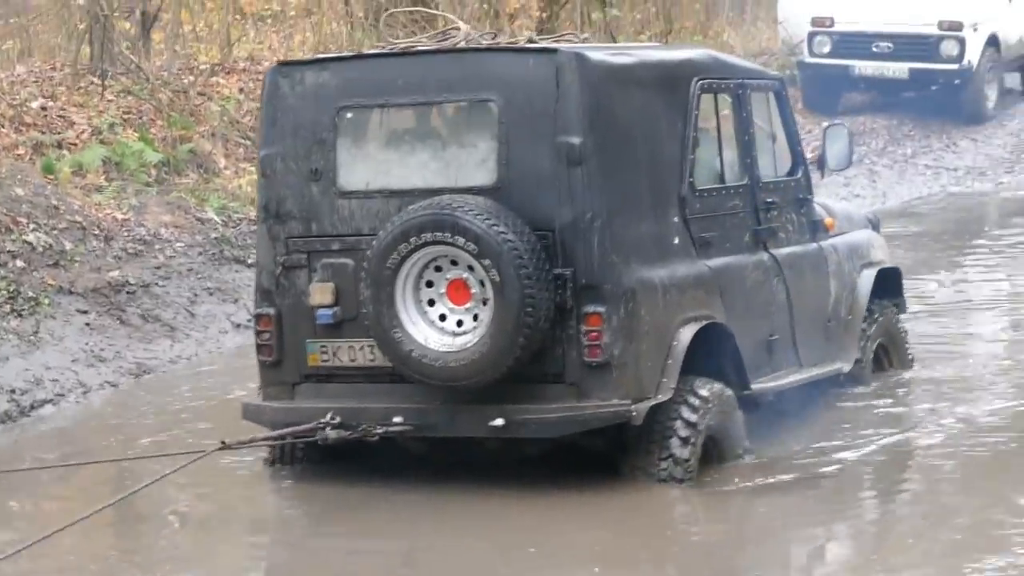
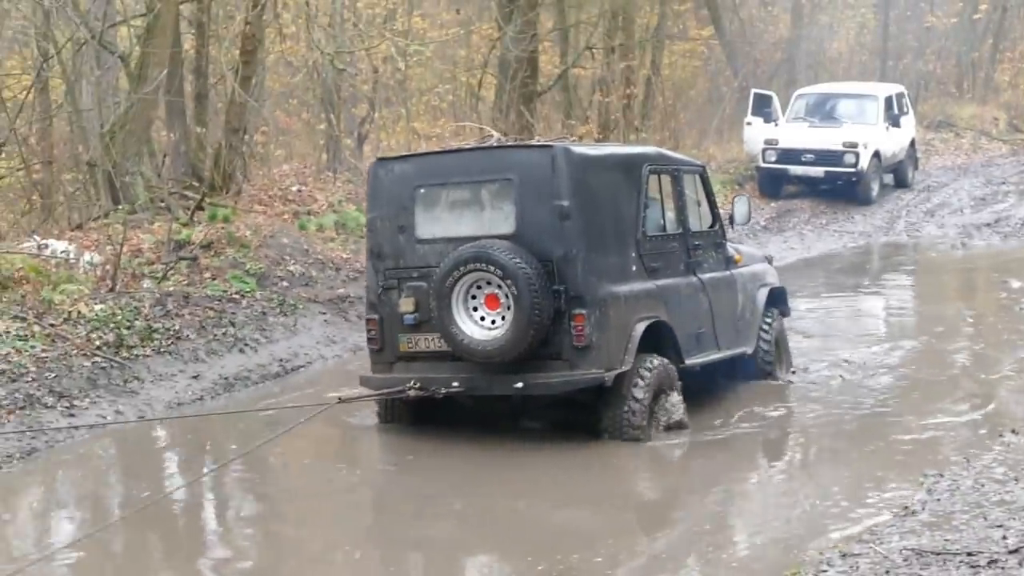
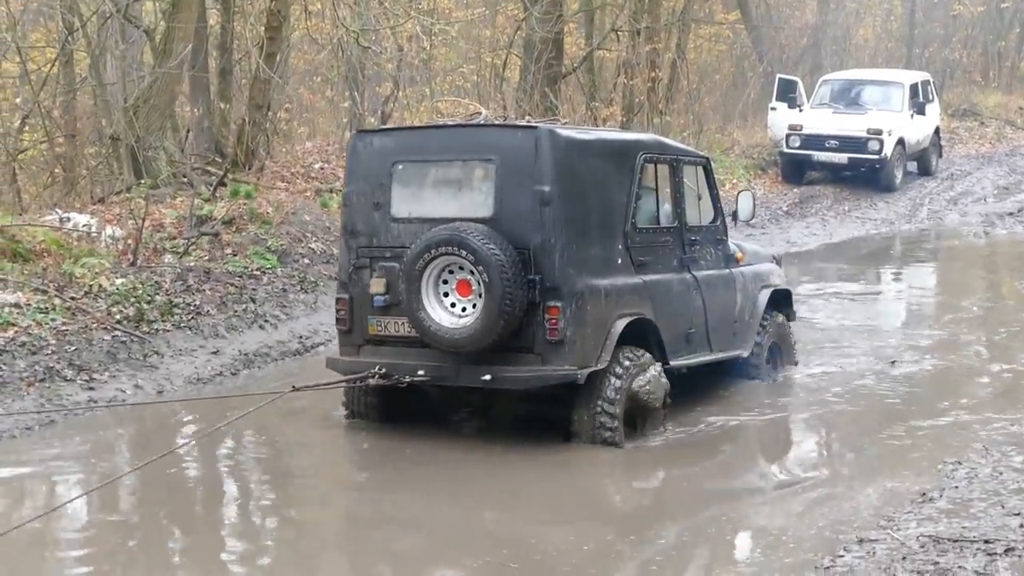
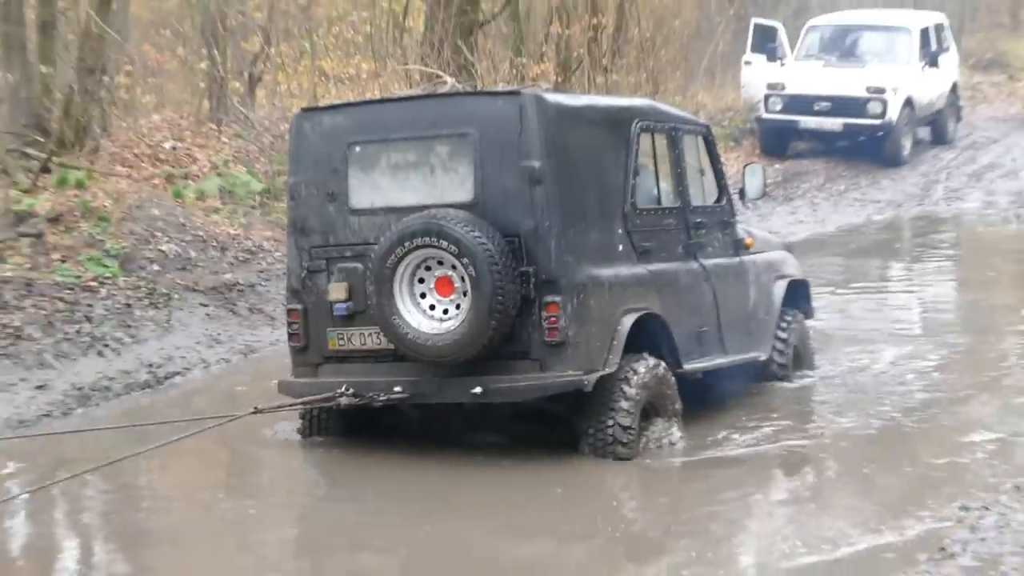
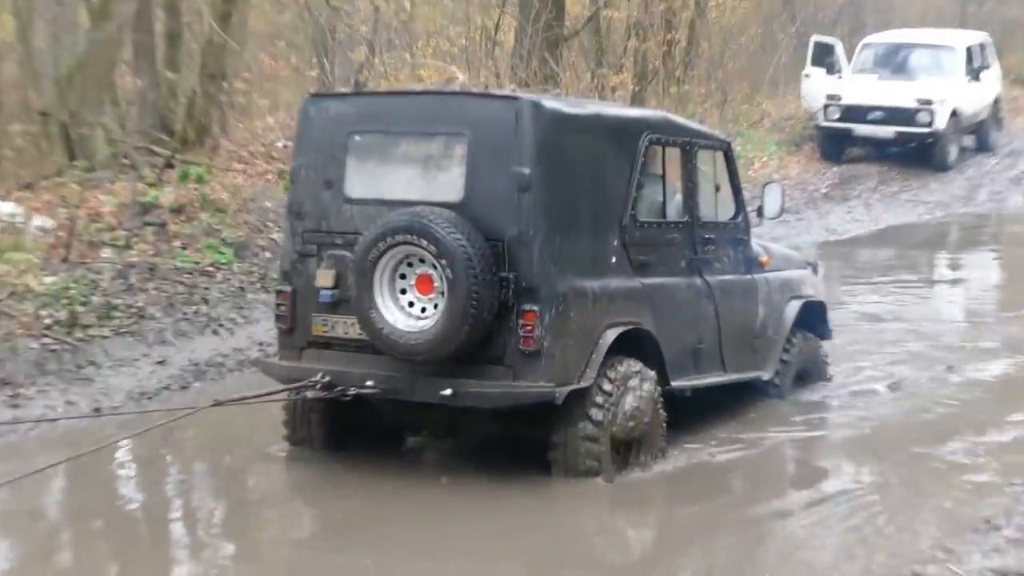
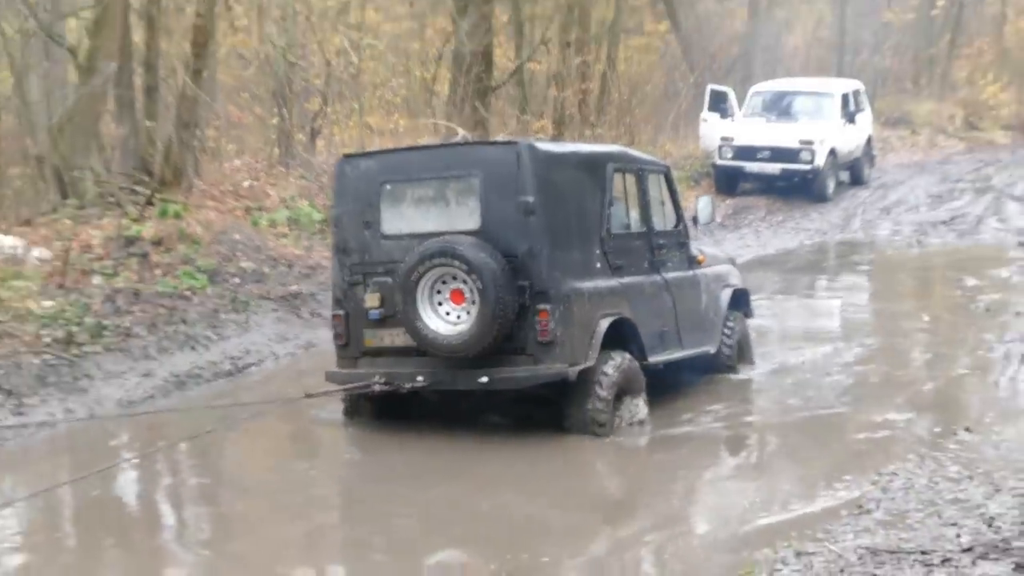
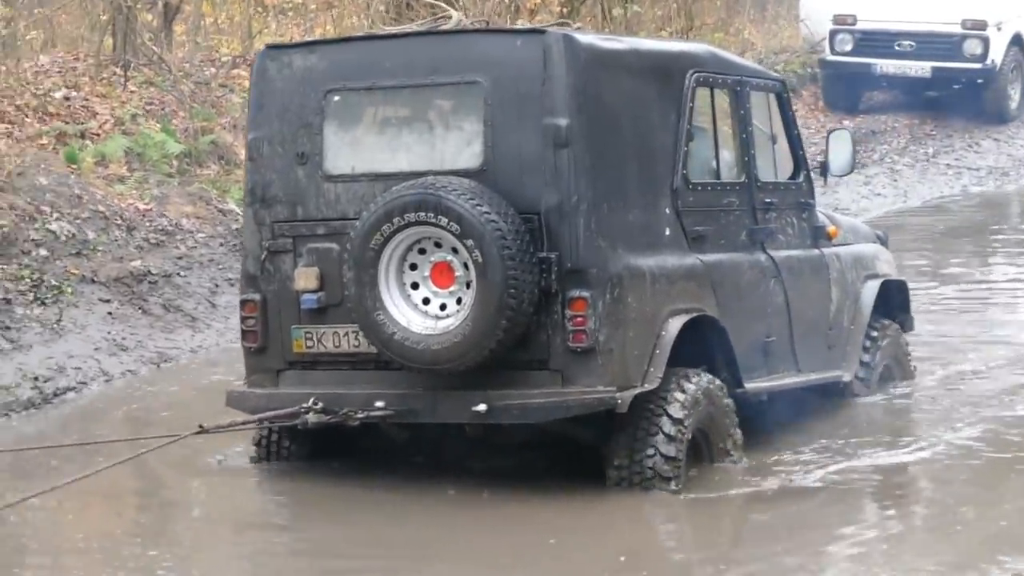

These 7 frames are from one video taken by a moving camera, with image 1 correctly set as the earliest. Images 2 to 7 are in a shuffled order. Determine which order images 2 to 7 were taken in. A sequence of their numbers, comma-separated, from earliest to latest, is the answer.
7, 4, 6, 2, 3, 5
